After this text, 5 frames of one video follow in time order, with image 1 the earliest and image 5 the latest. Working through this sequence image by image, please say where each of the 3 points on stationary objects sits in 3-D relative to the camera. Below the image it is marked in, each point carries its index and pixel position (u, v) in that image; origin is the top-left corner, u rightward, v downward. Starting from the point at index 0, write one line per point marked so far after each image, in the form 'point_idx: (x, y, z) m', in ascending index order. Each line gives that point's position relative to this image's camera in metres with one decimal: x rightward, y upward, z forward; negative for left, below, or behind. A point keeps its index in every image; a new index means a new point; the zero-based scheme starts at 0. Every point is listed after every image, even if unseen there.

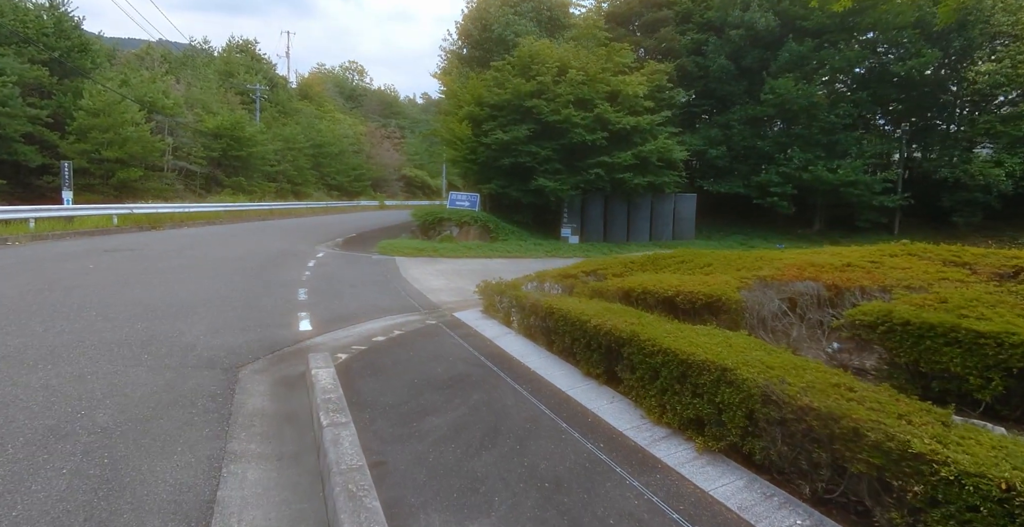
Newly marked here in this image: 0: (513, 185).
0: (0.0, +2.2, +16.0) m
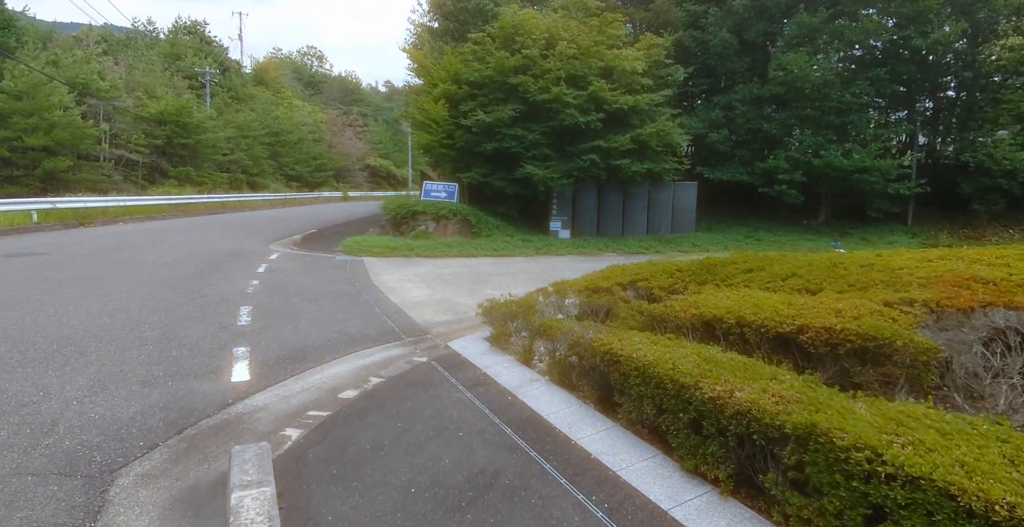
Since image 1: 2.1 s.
0: (-0.4, +2.3, +14.2) m
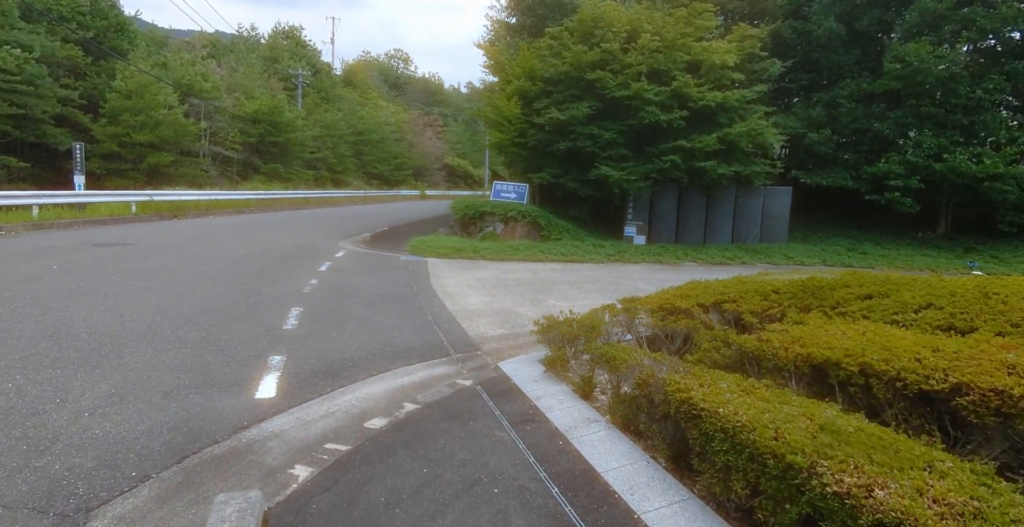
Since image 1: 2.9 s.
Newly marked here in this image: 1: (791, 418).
0: (+1.4, +2.2, +13.5) m
1: (+1.2, -0.7, +2.3) m
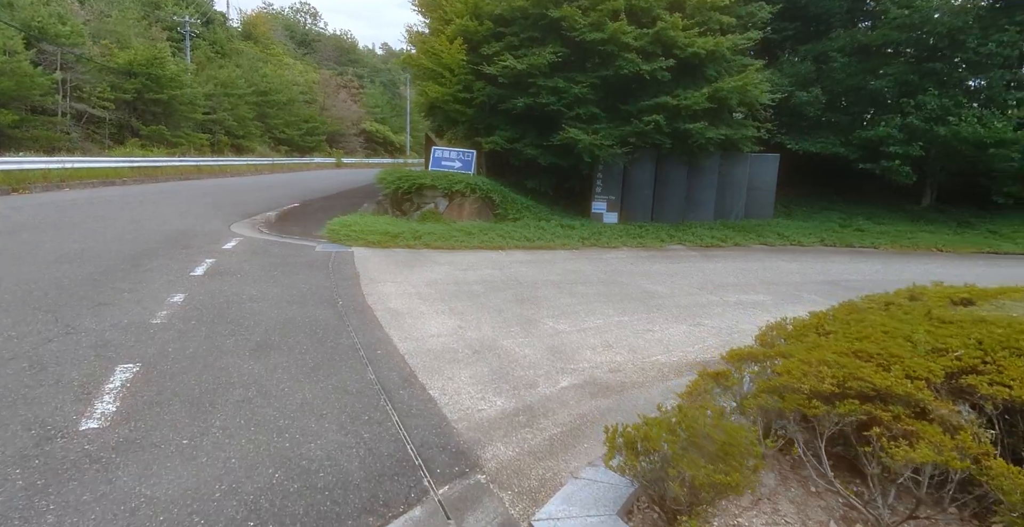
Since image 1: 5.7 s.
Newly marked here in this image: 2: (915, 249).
0: (+0.3, +2.5, +11.0) m
1: (+1.7, -0.9, +0.1) m
2: (+7.4, +0.3, +10.2) m
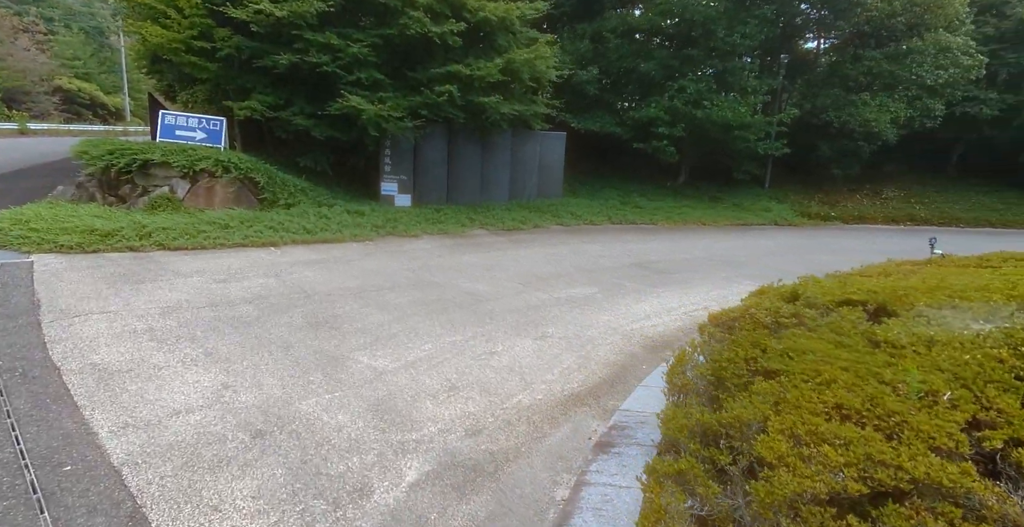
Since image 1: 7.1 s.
0: (-3.5, +2.6, +8.9) m
1: (+2.2, -1.1, -0.4) m
2: (+3.4, +0.8, +11.1) m
